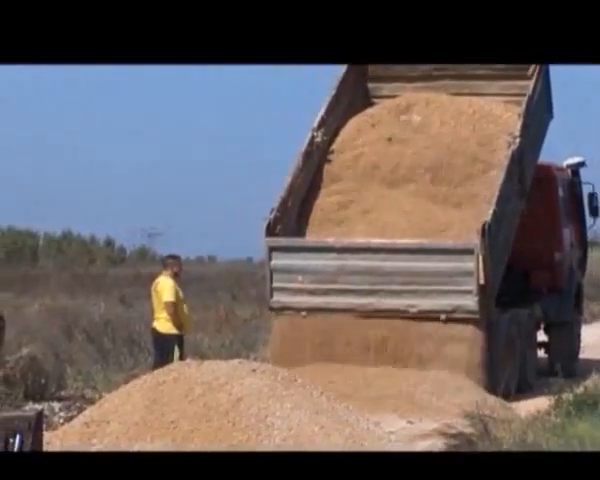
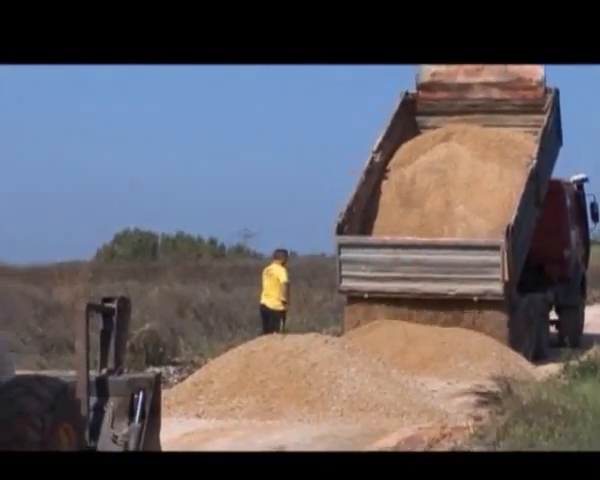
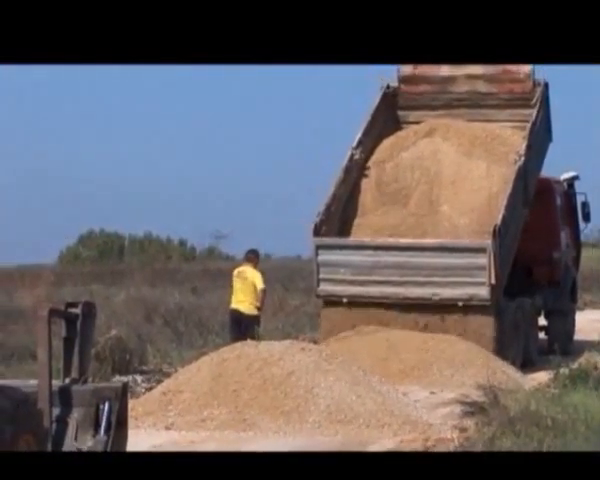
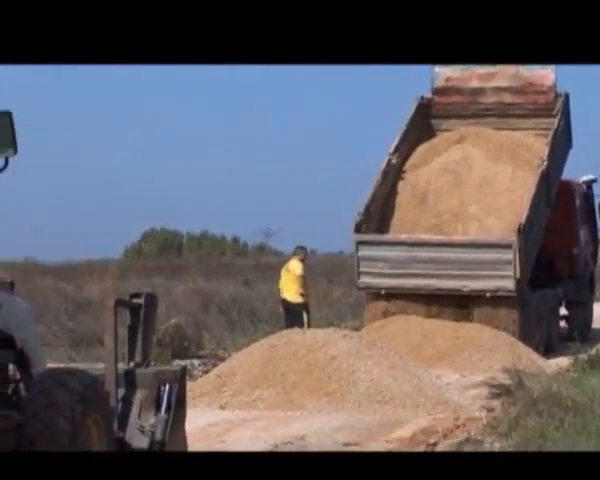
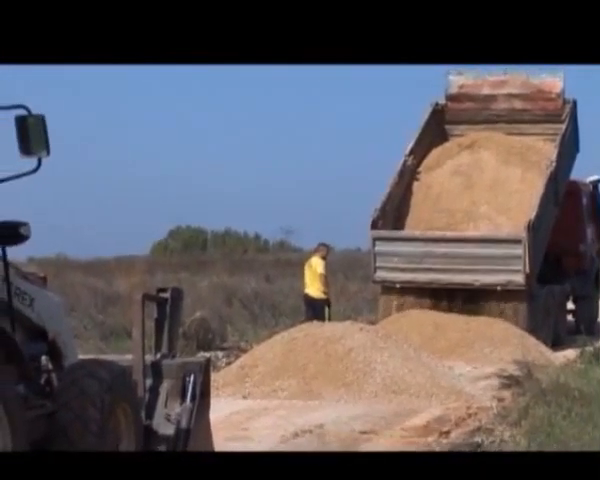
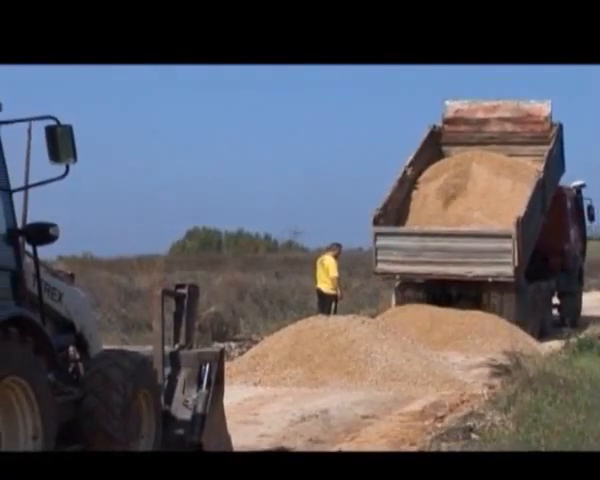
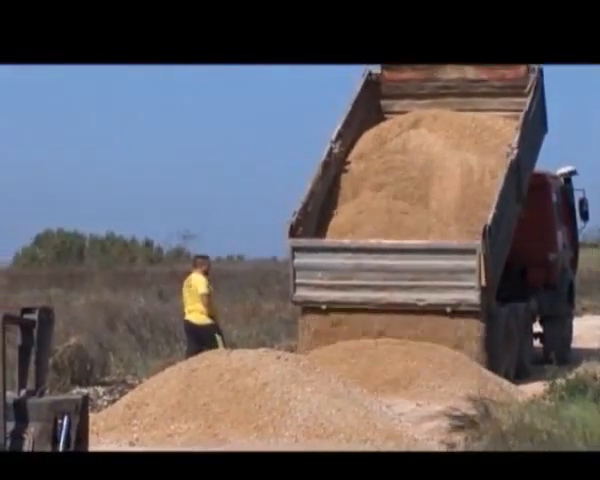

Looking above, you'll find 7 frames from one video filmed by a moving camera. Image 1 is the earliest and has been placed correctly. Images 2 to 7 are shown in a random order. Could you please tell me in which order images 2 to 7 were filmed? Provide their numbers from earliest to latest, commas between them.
7, 3, 2, 4, 5, 6
